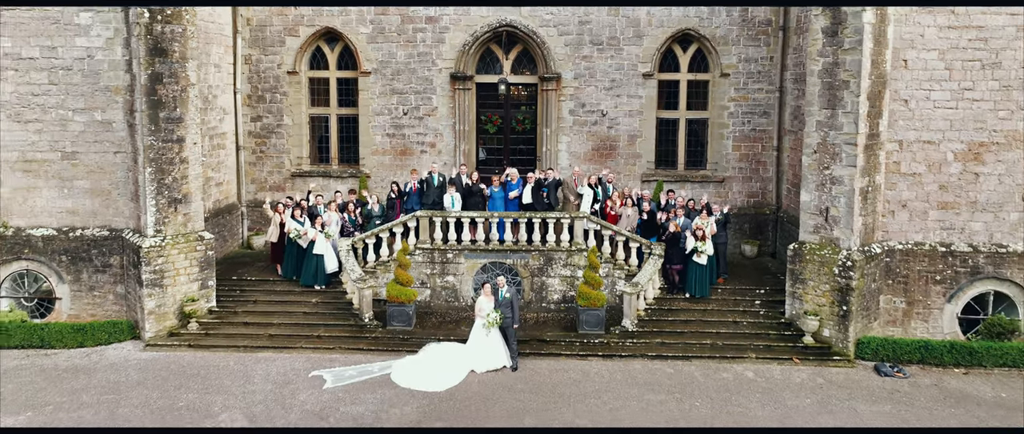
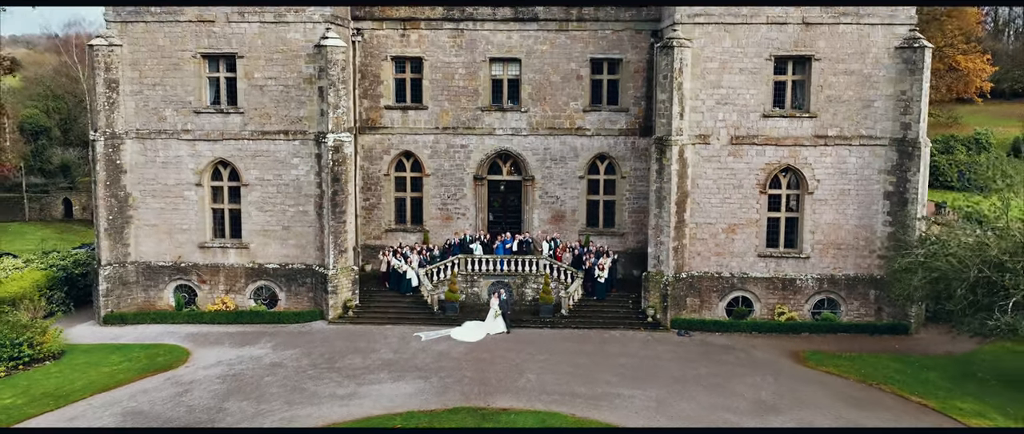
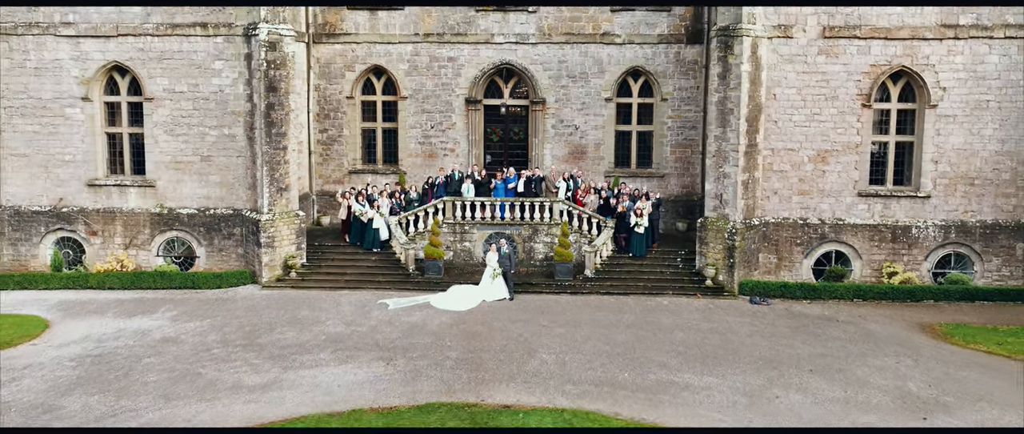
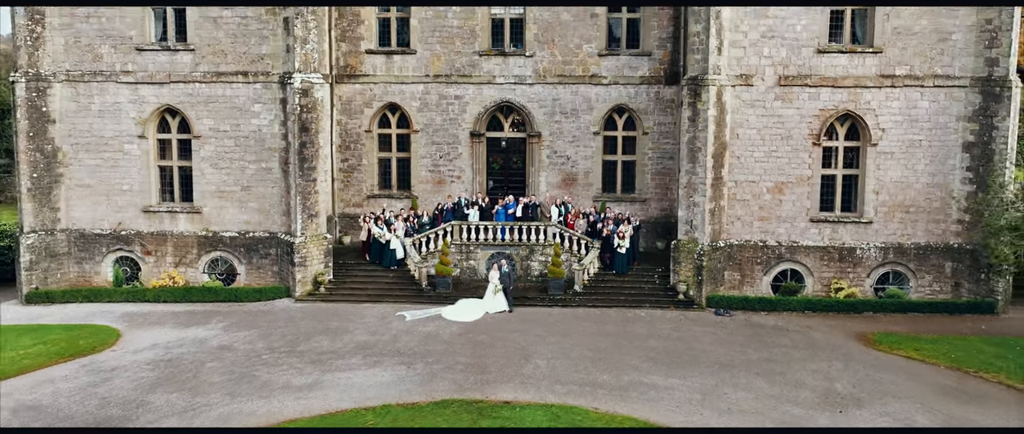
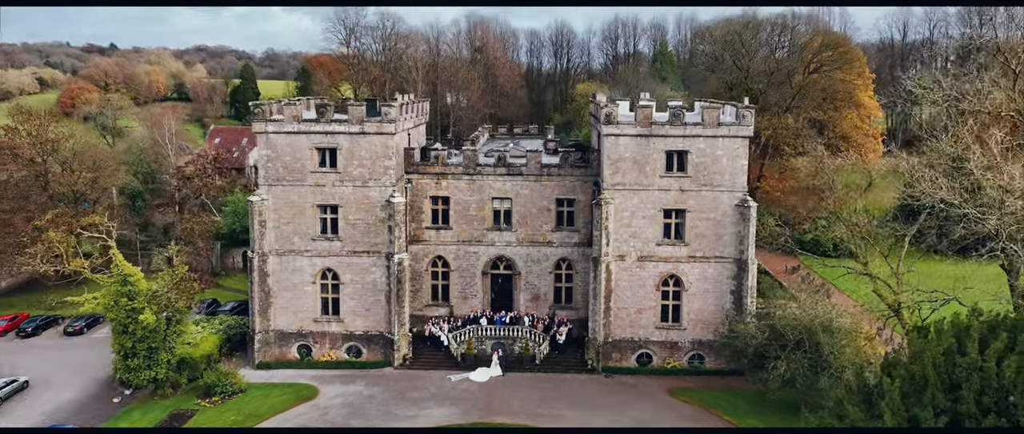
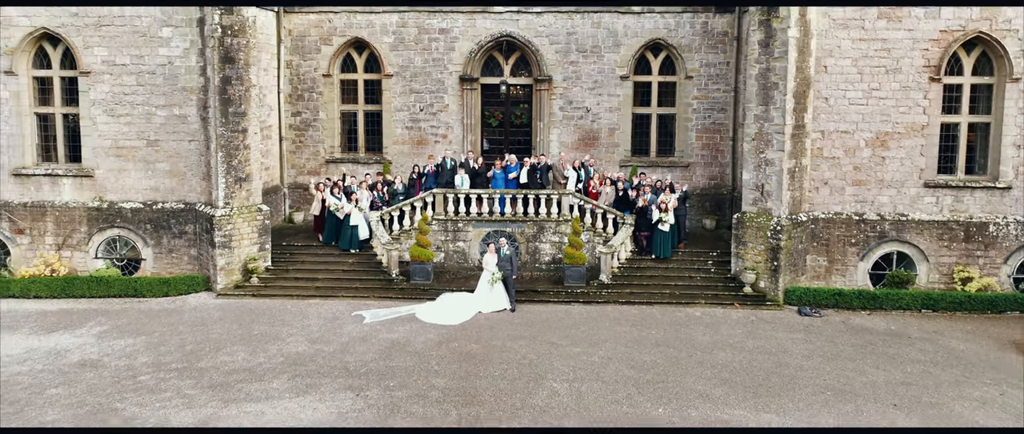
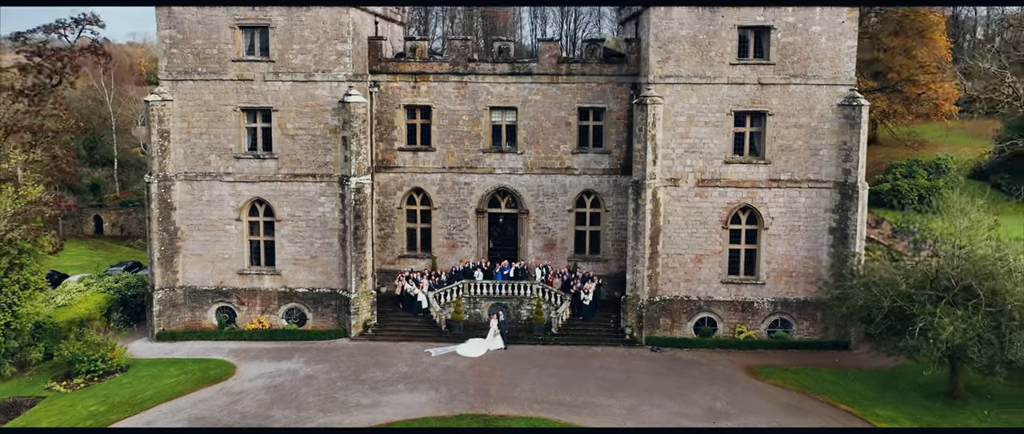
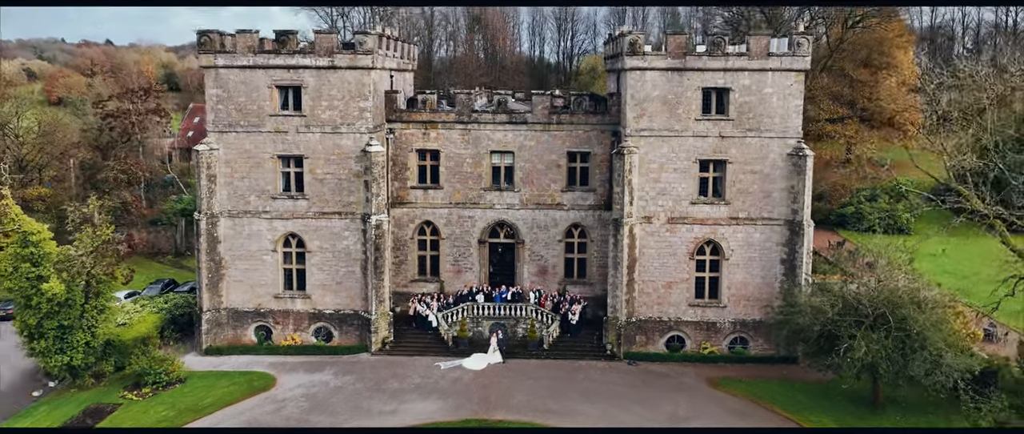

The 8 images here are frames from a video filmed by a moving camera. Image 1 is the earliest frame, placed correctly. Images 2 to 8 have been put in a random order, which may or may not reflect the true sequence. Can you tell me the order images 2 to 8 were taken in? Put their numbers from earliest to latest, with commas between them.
6, 3, 4, 2, 7, 8, 5
